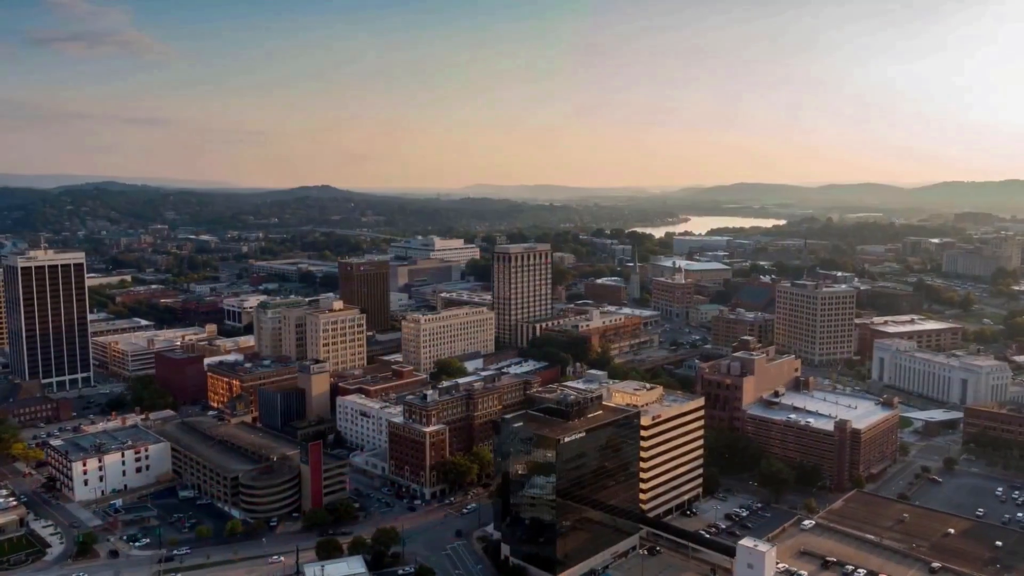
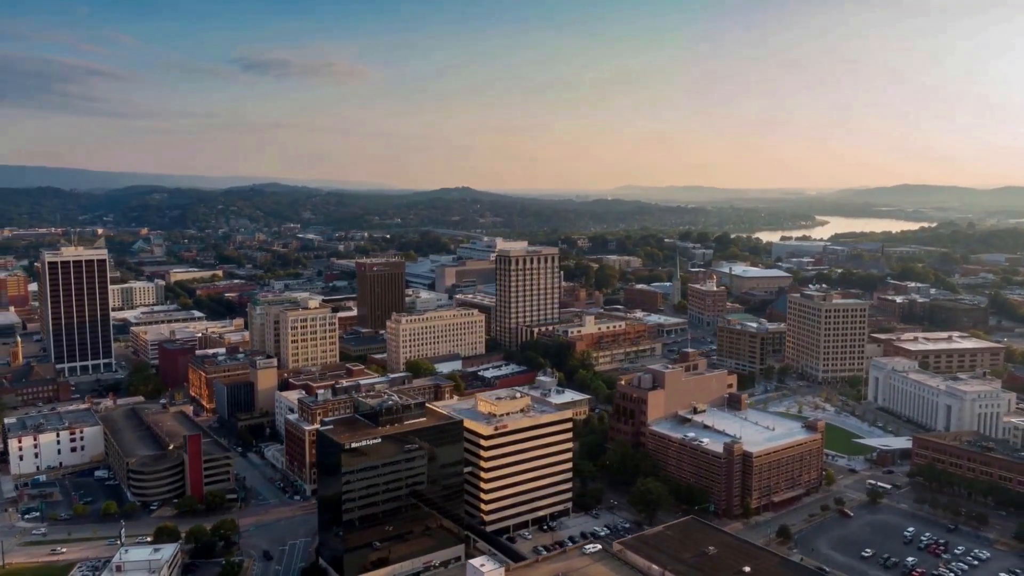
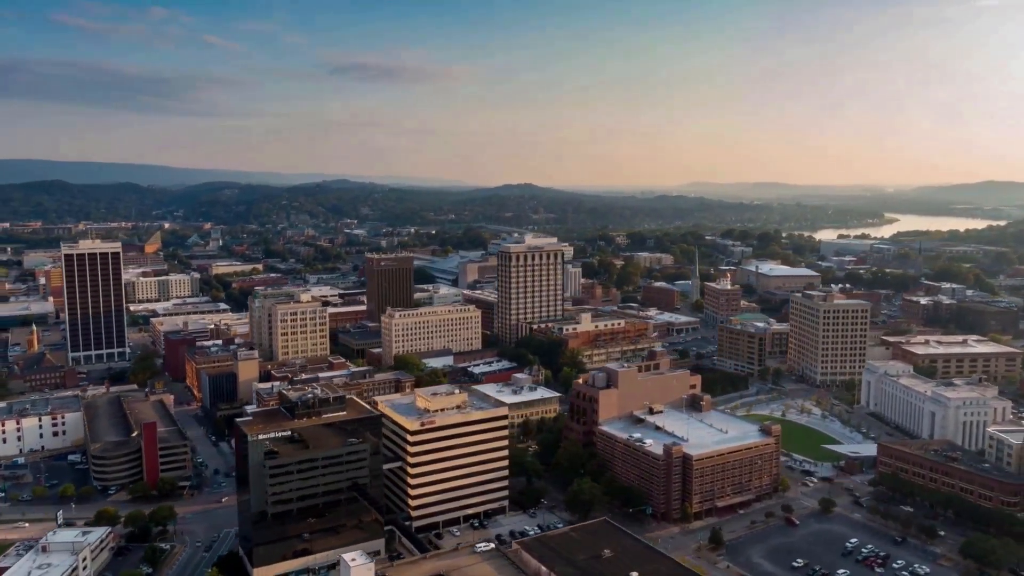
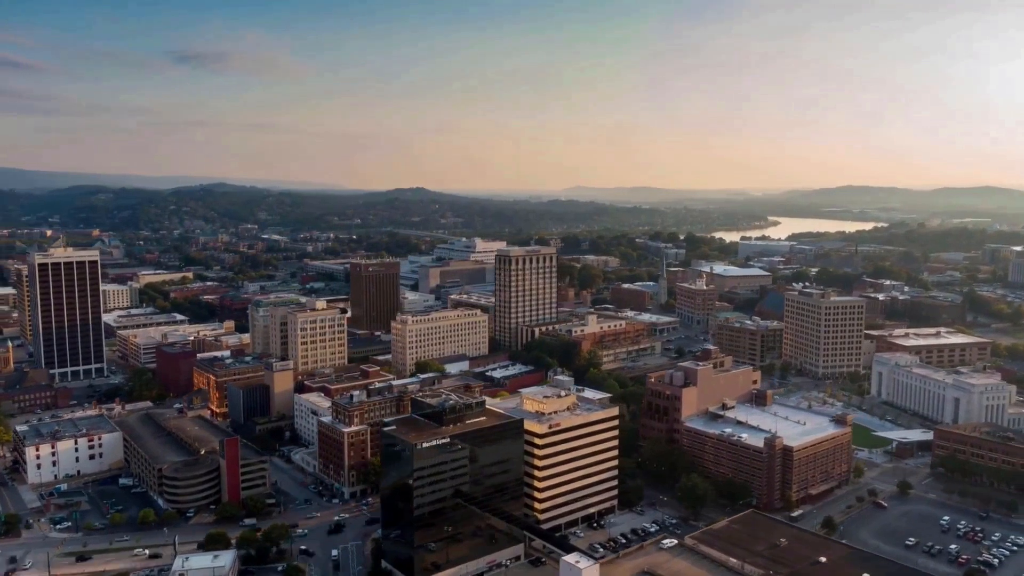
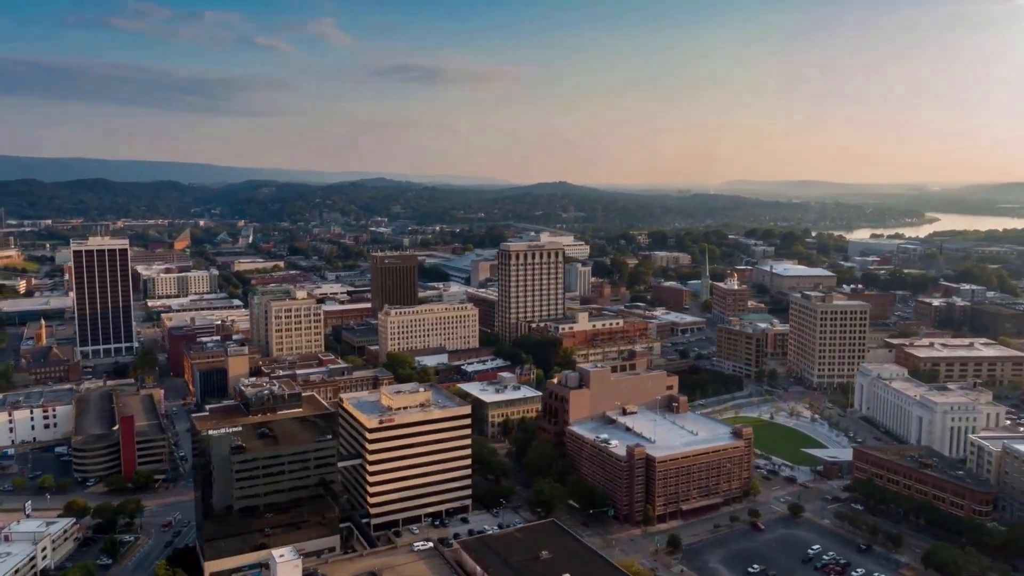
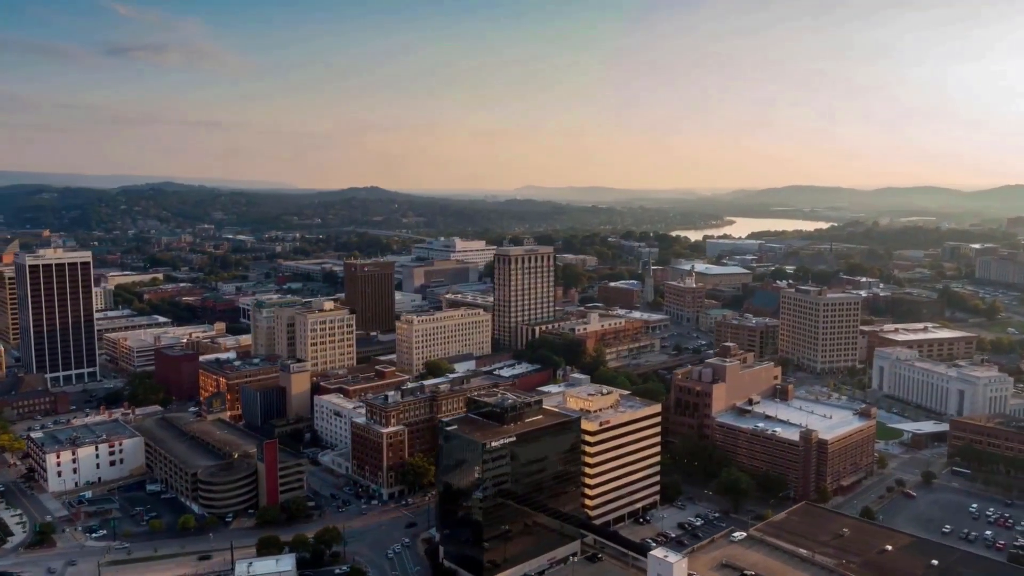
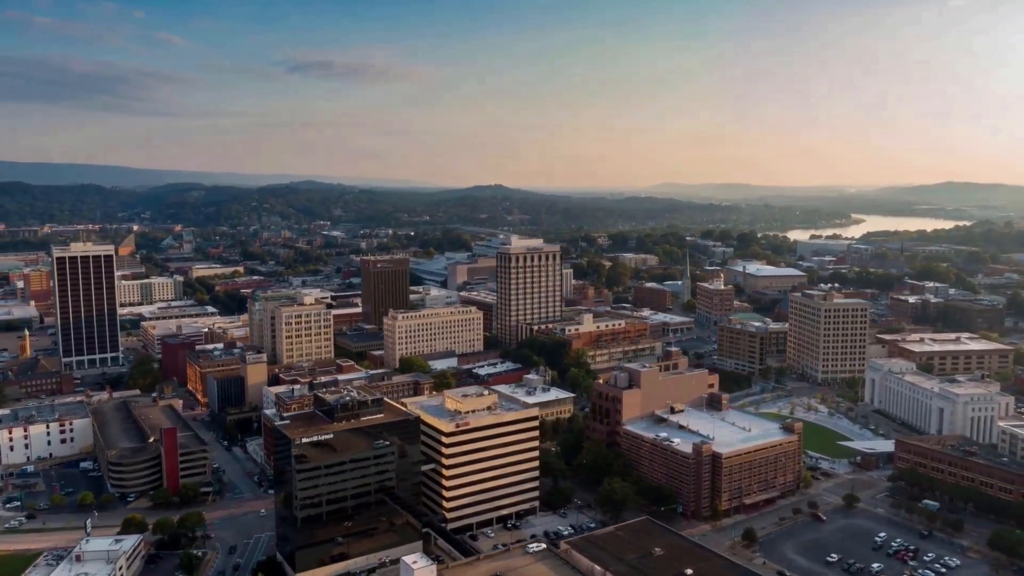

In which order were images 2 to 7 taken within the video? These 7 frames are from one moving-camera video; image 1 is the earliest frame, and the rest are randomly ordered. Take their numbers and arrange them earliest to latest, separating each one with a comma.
6, 4, 2, 7, 3, 5
